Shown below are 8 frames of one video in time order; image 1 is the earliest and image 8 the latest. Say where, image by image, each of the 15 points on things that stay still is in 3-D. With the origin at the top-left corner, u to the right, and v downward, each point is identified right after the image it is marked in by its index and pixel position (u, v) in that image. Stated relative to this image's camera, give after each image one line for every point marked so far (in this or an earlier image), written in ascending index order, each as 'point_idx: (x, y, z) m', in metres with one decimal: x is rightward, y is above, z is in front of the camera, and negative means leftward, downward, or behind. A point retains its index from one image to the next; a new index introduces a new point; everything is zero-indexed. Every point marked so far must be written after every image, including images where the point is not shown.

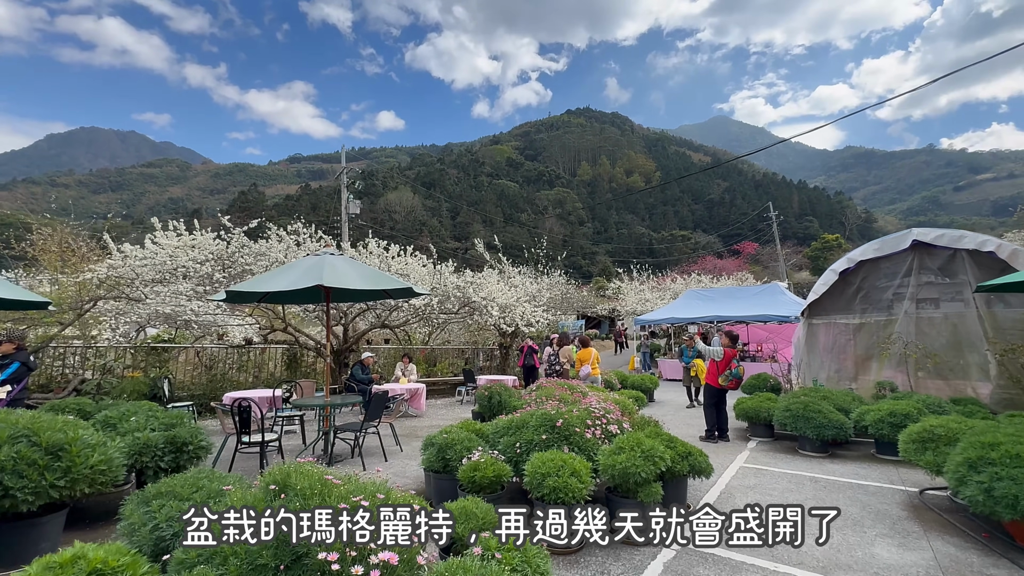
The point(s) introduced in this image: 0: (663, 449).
0: (+1.2, -1.3, +3.5) m
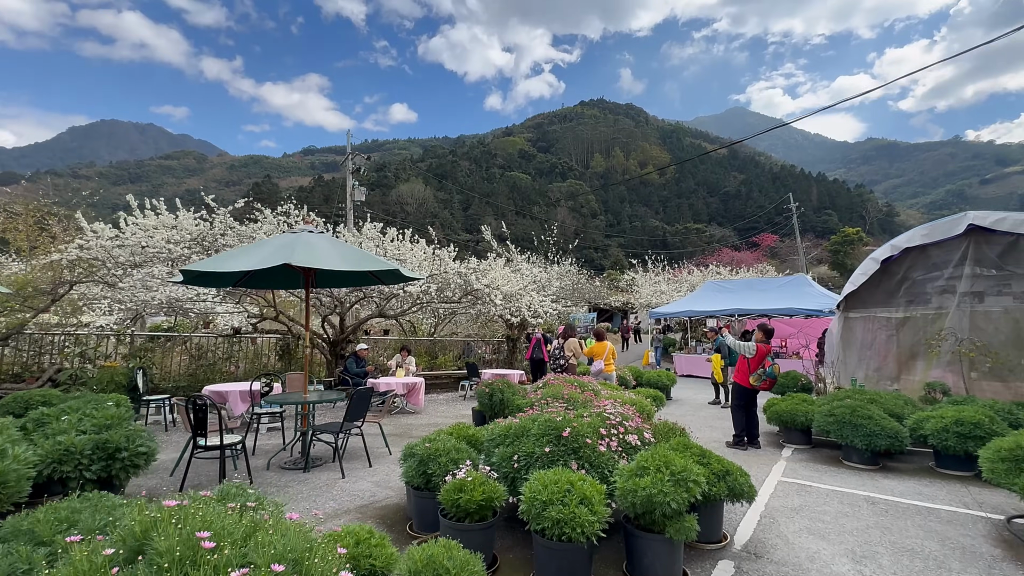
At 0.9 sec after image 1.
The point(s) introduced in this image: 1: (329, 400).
0: (+1.1, -1.1, +2.8) m
1: (-2.1, -1.3, +5.2) m
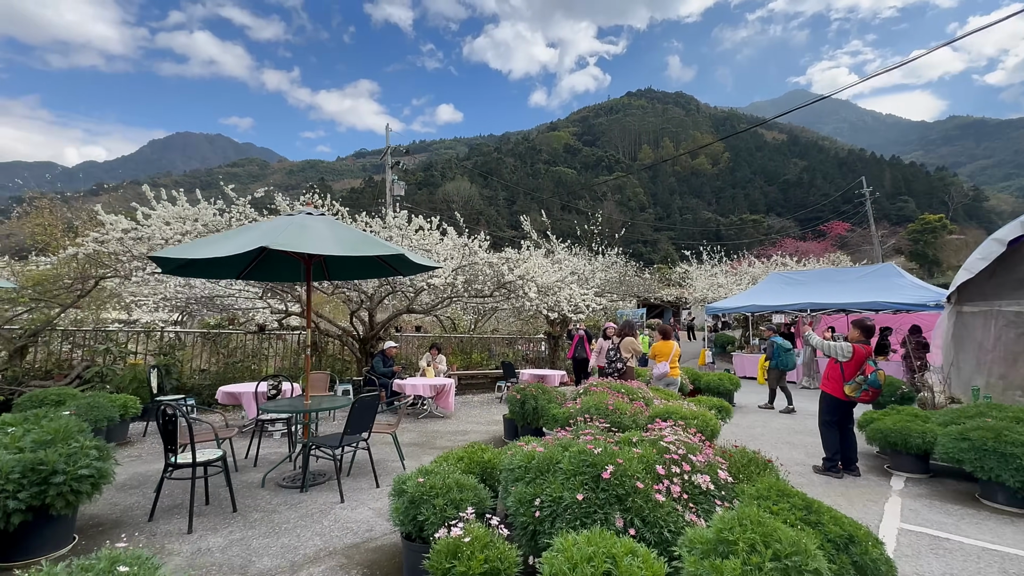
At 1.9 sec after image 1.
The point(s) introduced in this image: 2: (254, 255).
0: (+1.2, -1.0, +1.8) m
1: (-1.8, -1.2, +4.5) m
2: (-2.7, +0.4, +4.7) m
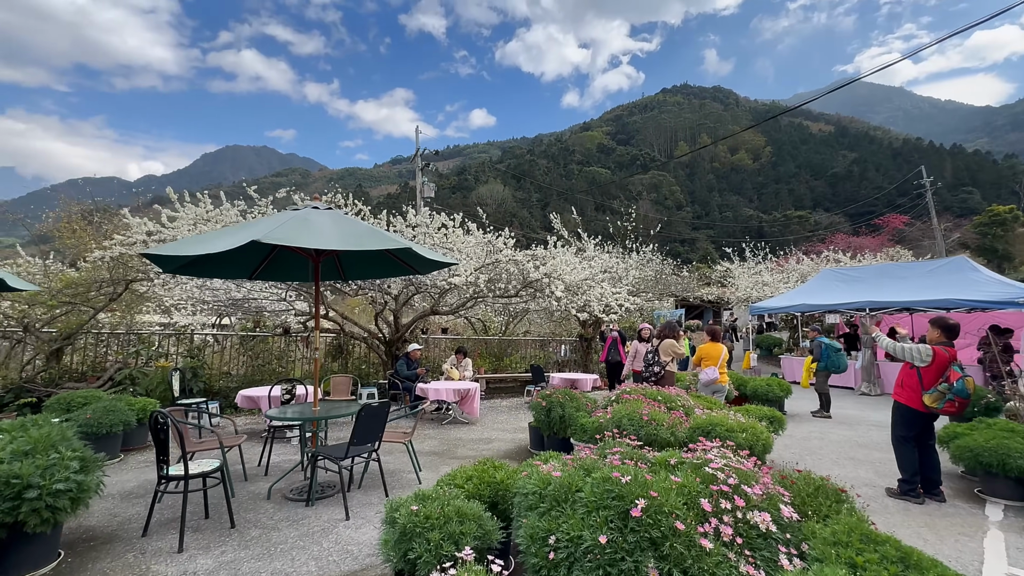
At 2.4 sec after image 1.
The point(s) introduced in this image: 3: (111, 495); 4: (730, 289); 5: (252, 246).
0: (+1.2, -1.0, +1.3) m
1: (-1.6, -1.2, +4.2) m
2: (-2.5, +0.4, +4.5) m
3: (-3.5, -1.8, +3.9) m
4: (+9.5, -0.1, +19.6) m
5: (-2.5, +0.4, +4.4) m
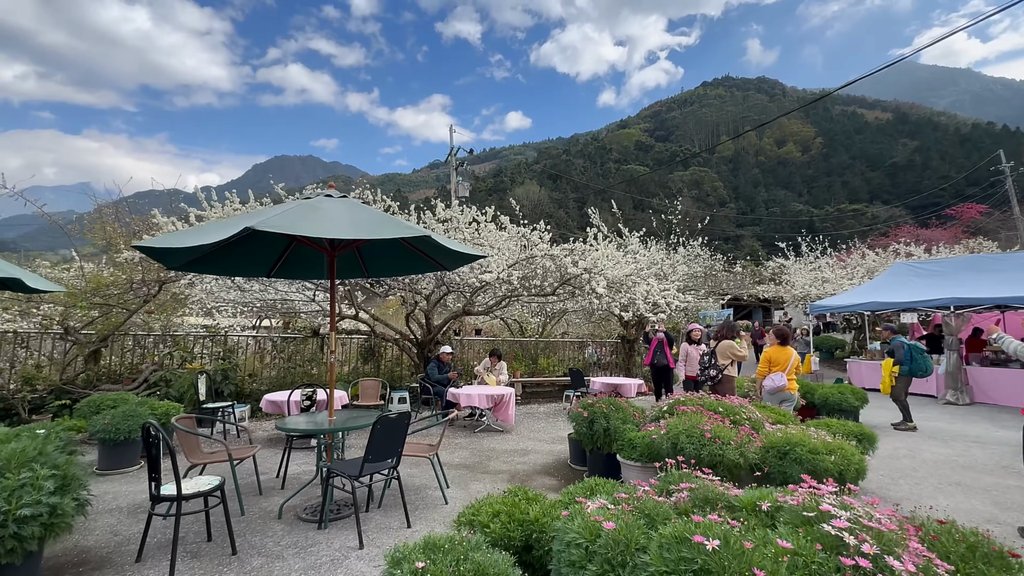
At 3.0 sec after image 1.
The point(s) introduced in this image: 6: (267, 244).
0: (+1.2, -0.9, +0.7) m
1: (-1.3, -1.2, +3.8) m
2: (-2.2, +0.4, +4.2) m
3: (-3.2, -1.8, +3.6) m
4: (+11.0, 0.0, +18.2) m
5: (-2.2, +0.4, +4.0) m
6: (-2.2, +0.4, +4.1) m
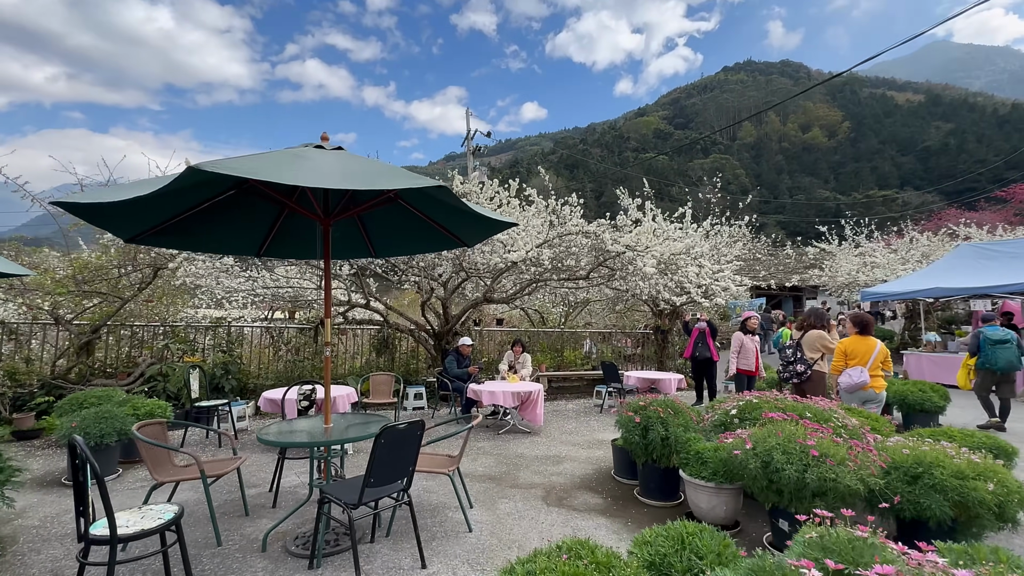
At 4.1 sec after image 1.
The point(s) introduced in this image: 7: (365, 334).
0: (+1.4, -0.8, -0.2) m
1: (-1.0, -1.0, +3.1) m
2: (-1.9, +0.5, +3.5) m
3: (-2.9, -1.6, +3.0) m
4: (+11.8, +0.5, +17.0) m
5: (-1.9, +0.6, +3.3) m
6: (-2.0, +0.6, +3.4) m
7: (-2.6, -0.8, +8.1) m
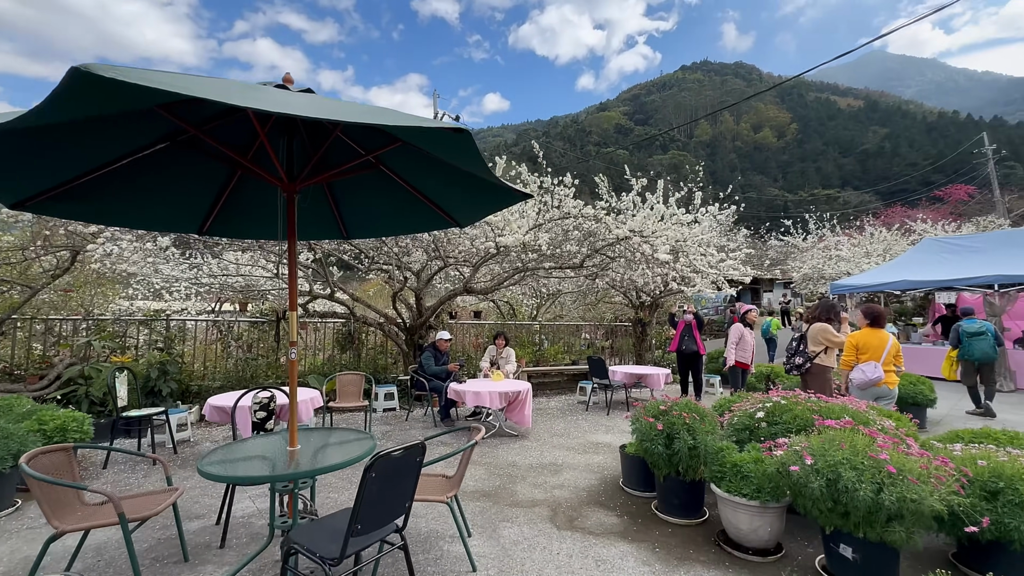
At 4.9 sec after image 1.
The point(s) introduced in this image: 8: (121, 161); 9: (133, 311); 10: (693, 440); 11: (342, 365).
0: (+1.8, -0.8, -0.6) m
1: (-0.9, -0.9, +2.4) m
2: (-1.9, +0.6, +2.7) m
3: (-2.8, -1.5, +2.2) m
4: (+10.7, +0.8, +17.4) m
5: (-1.9, +0.7, +2.5) m
6: (-1.9, +0.7, +2.6) m
7: (-3.0, -0.6, +7.3) m
8: (-2.0, +0.7, +2.3) m
9: (-5.9, -0.4, +7.0) m
10: (+1.2, -1.0, +3.1) m
11: (-2.8, -1.2, +7.3) m
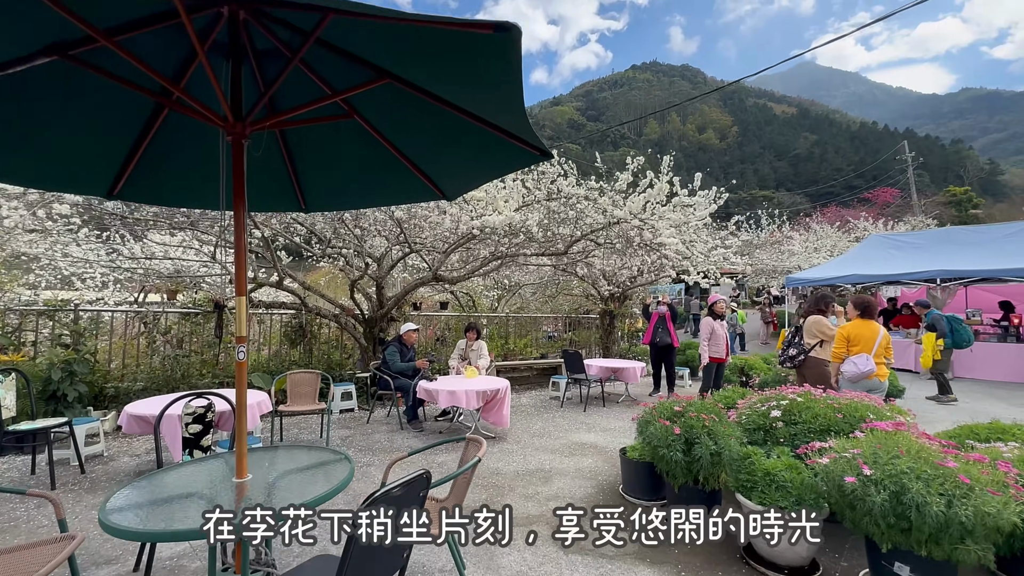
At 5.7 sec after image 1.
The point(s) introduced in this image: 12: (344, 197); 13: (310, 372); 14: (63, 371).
0: (+2.1, -0.7, -0.9) m
1: (-0.8, -0.8, +1.8) m
2: (-1.8, +0.7, +2.0) m
3: (-2.7, -1.4, +1.4) m
4: (+9.1, +1.0, +17.9) m
5: (-1.8, +0.8, +1.8) m
6: (-1.8, +0.8, +1.9) m
7: (-3.4, -0.5, +6.5) m
8: (-1.9, +0.7, +1.6) m
9: (-6.3, -0.1, +5.9) m
10: (+1.2, -1.0, +2.8) m
11: (-3.2, -1.1, +6.5) m
12: (-1.0, +0.6, +2.8) m
13: (-2.2, -0.9, +5.0) m
14: (-4.8, -0.9, +4.8) m
